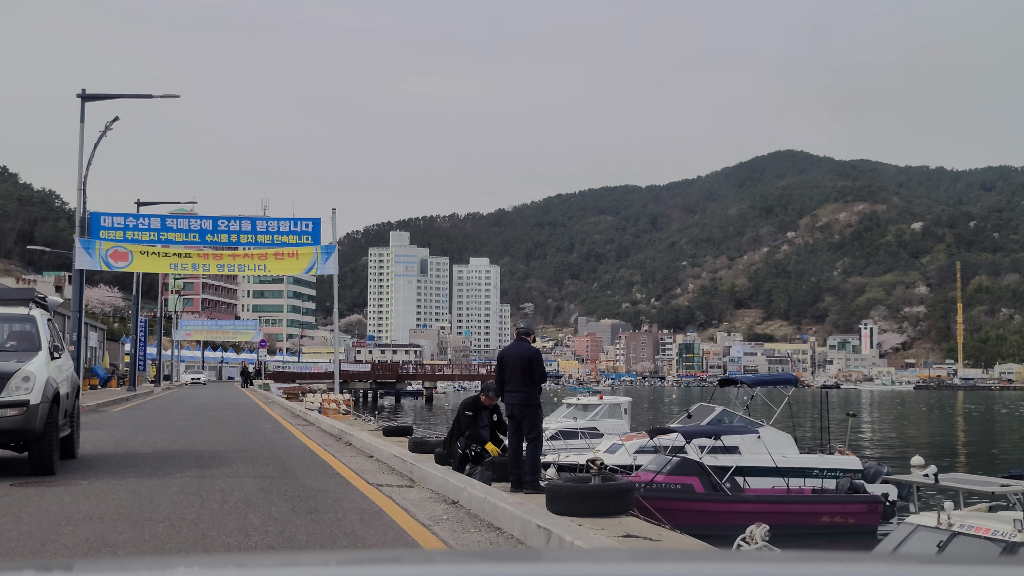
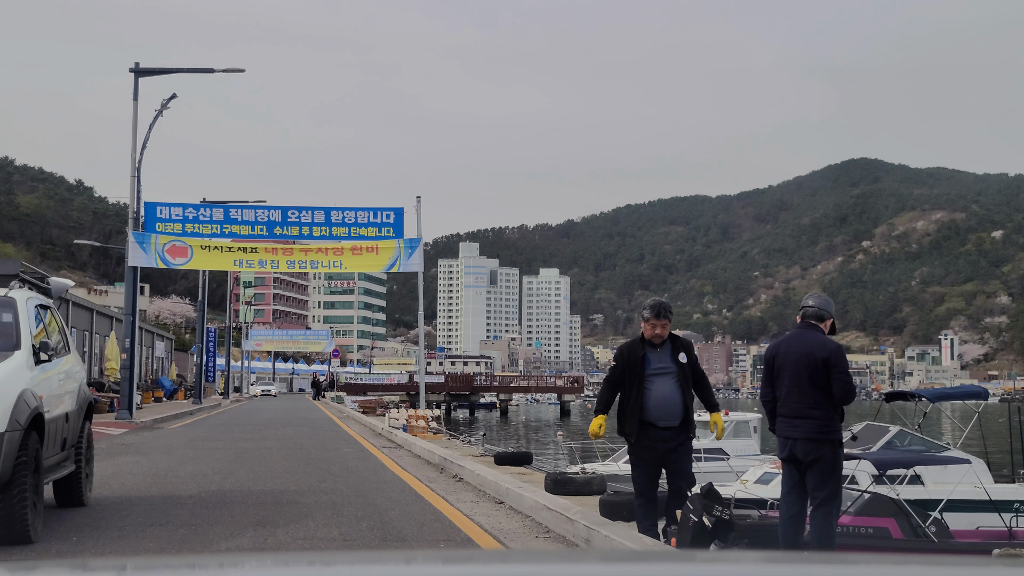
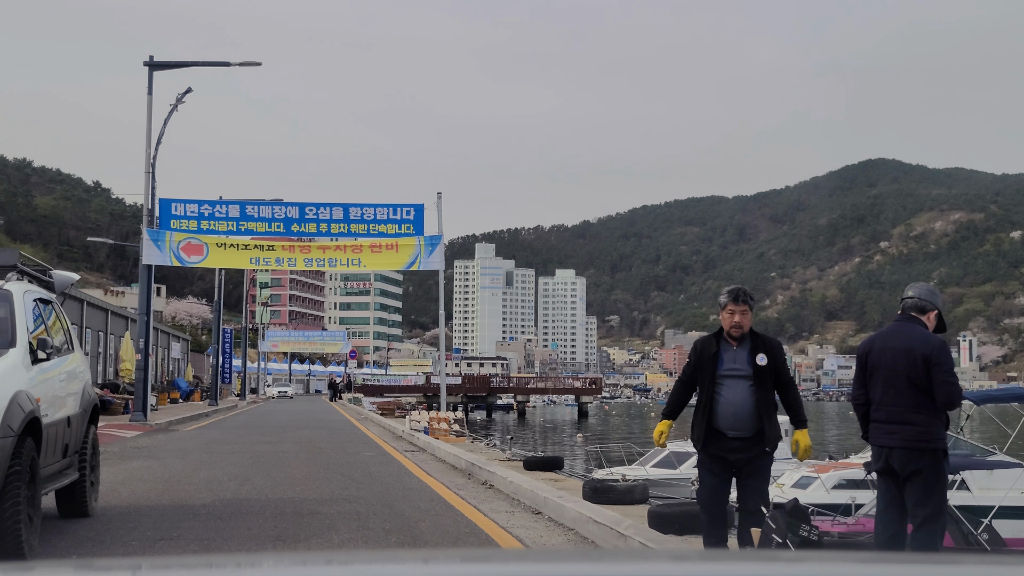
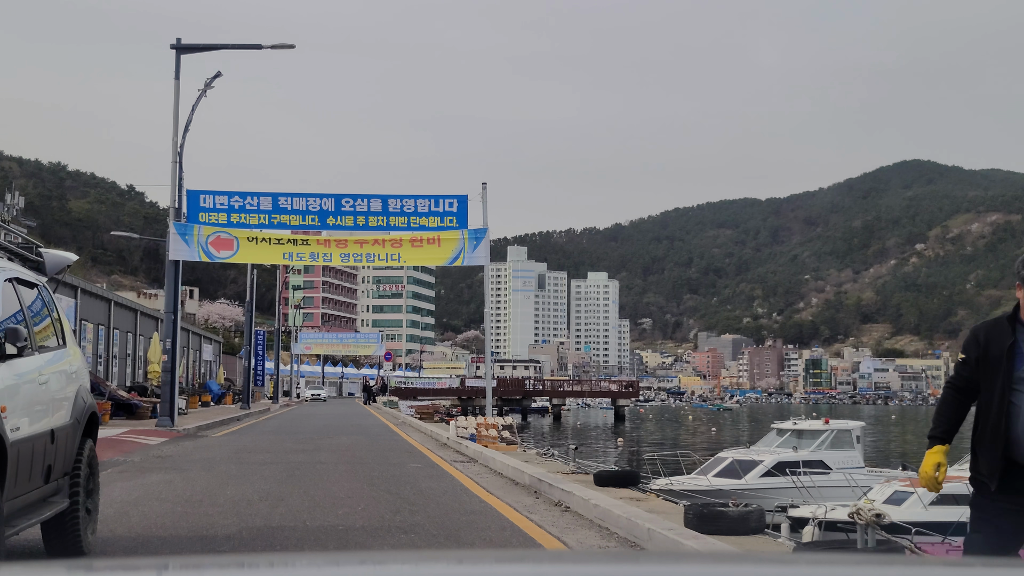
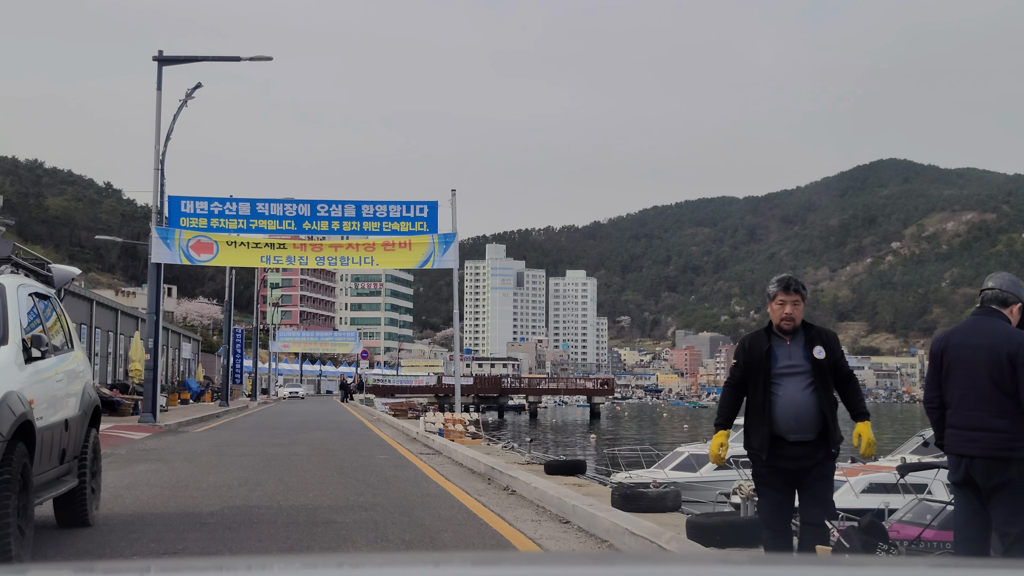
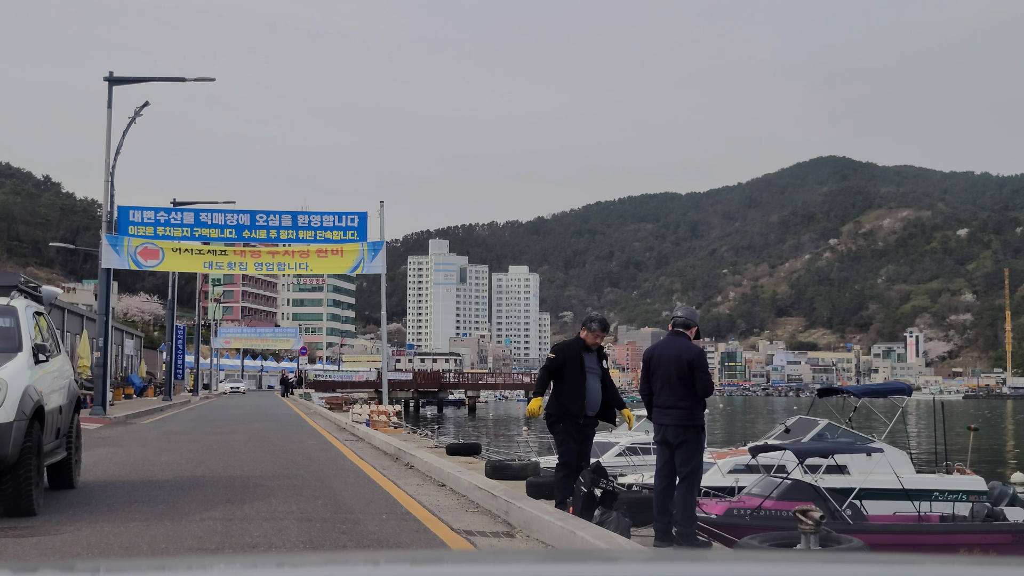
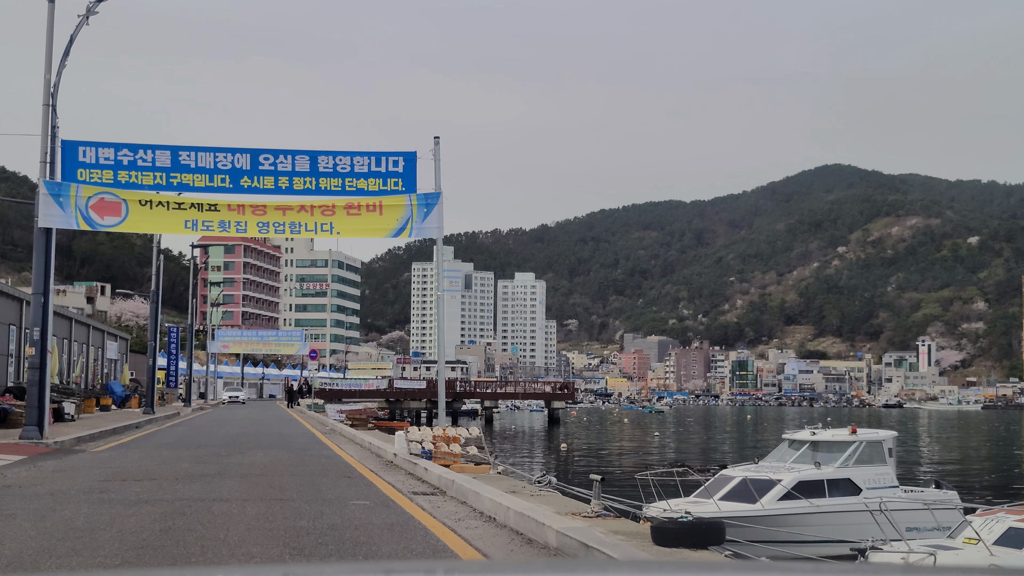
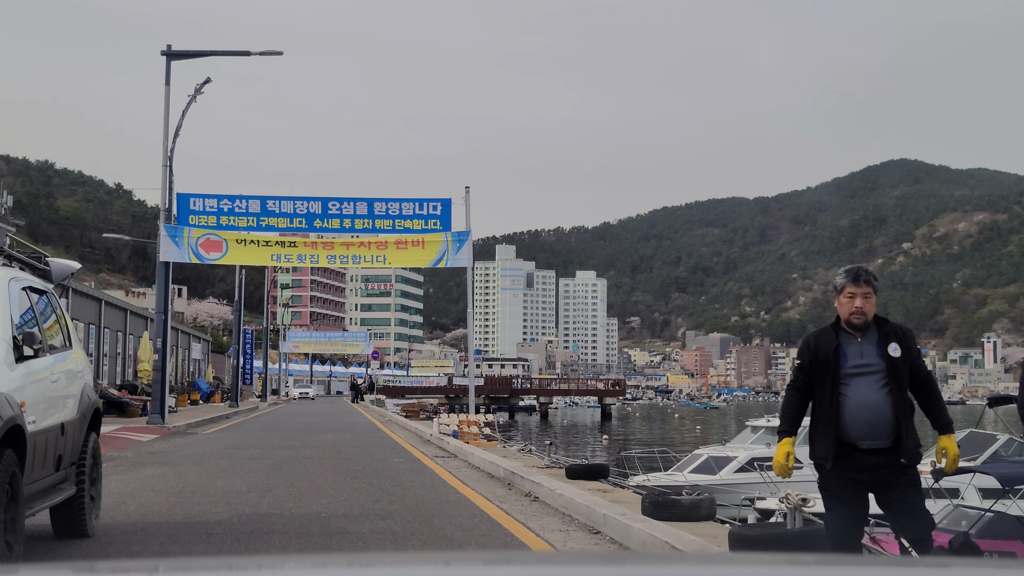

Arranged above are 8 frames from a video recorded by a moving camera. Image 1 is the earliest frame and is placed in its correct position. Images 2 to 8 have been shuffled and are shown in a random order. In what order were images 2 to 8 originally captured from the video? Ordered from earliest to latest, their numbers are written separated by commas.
6, 2, 3, 5, 8, 4, 7
